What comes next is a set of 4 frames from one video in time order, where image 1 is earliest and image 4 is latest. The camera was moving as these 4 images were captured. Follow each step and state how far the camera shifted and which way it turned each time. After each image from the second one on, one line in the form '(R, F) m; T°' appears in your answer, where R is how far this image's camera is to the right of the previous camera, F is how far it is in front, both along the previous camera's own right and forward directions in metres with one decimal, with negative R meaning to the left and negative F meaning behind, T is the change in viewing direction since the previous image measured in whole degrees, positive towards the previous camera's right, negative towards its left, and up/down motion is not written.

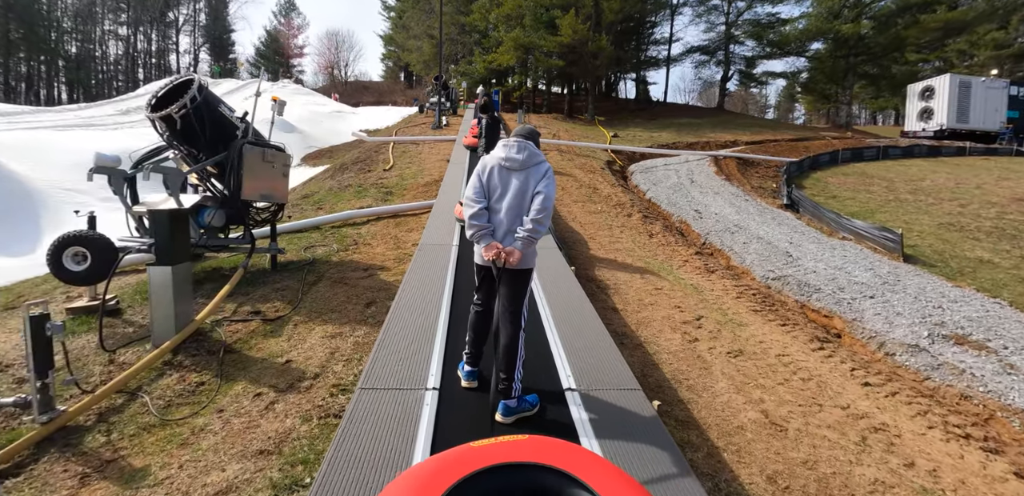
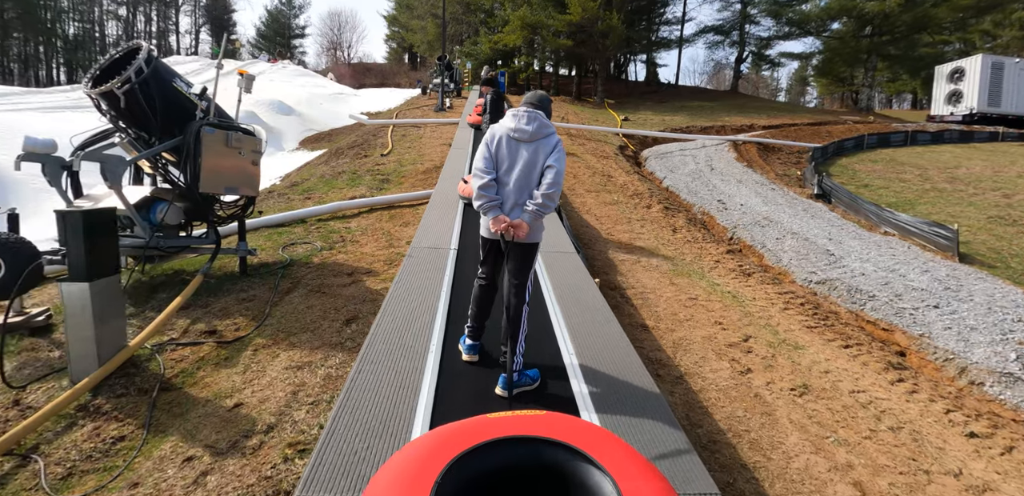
(0.0, +0.9) m; -1°
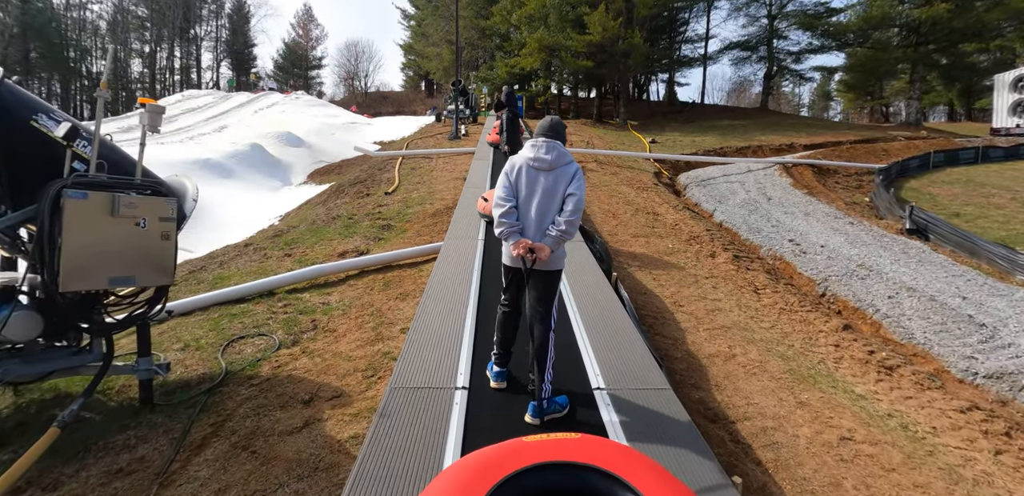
(-0.1, +1.8) m; -2°
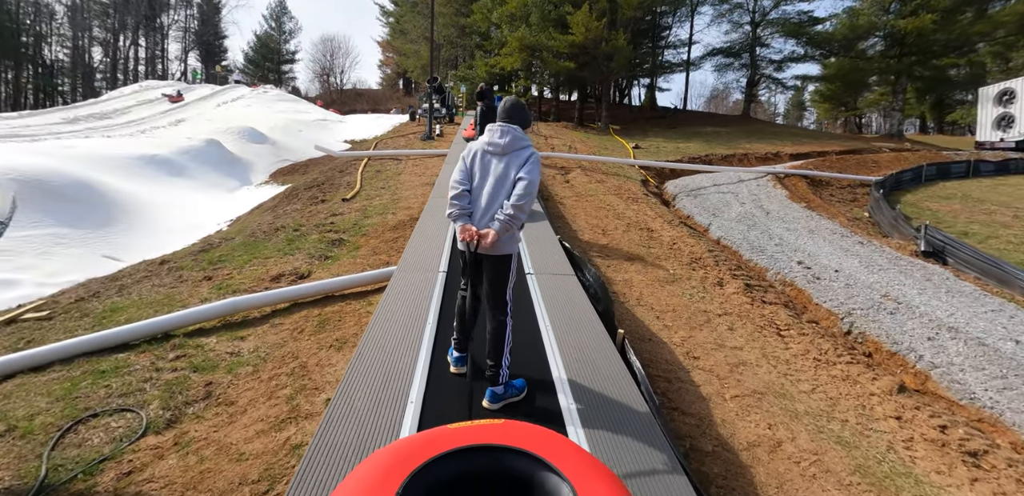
(+0.1, +1.2) m; +2°
